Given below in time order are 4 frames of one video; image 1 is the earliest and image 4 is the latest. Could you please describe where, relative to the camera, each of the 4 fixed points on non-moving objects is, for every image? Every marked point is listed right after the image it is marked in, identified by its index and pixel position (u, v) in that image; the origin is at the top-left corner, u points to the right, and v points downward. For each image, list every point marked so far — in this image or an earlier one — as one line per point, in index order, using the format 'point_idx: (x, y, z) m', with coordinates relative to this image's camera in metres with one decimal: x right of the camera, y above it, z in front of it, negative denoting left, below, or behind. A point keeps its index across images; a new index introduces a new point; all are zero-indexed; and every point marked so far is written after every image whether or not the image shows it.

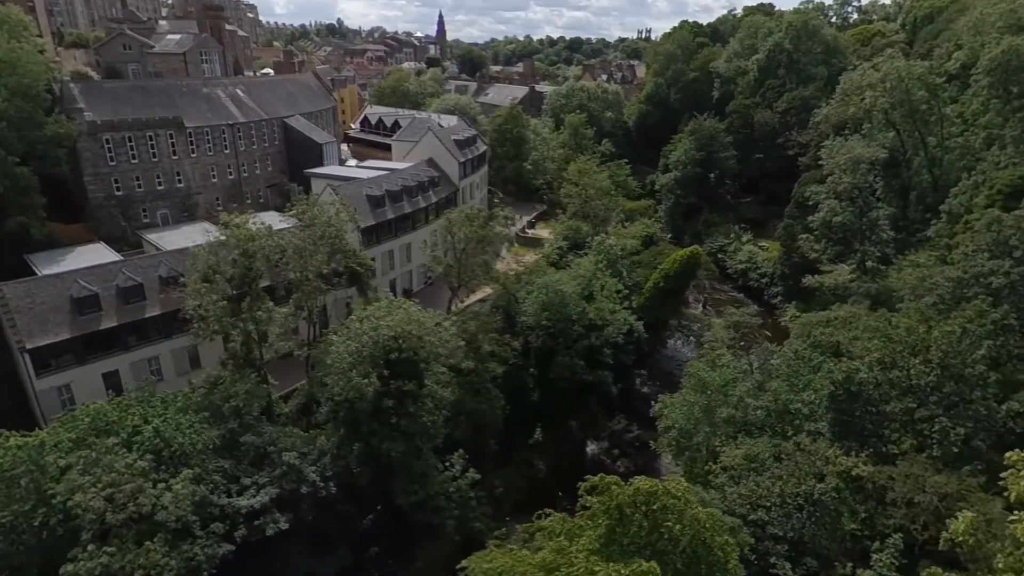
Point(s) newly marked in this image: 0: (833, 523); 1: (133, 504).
0: (+8.4, -6.2, +16.6) m
1: (-11.7, -6.6, +19.4) m
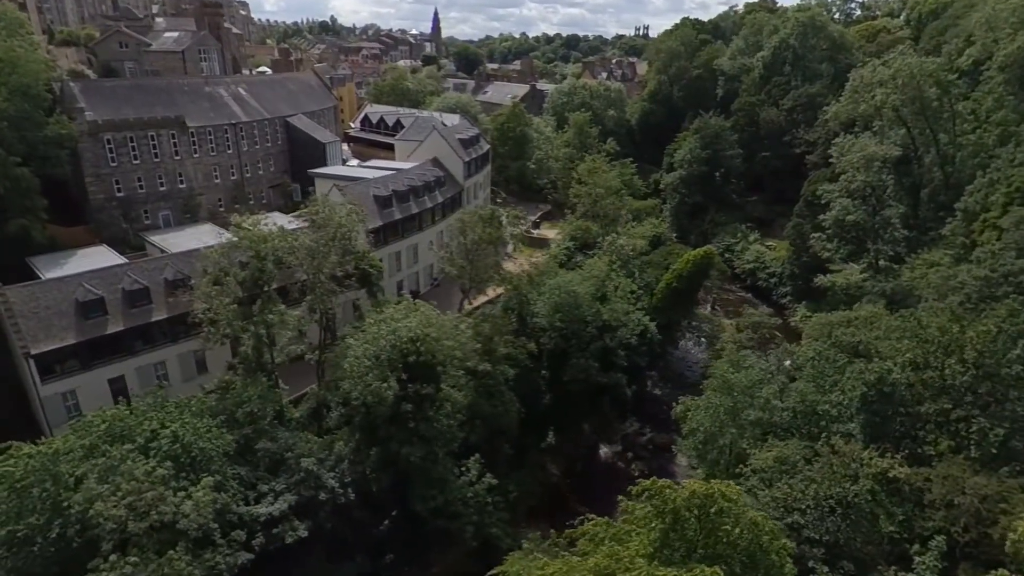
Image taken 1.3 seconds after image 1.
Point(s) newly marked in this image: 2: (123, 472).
0: (+9.4, -6.2, +16.5) m
1: (-10.8, -6.7, +19.0) m
2: (-12.2, -5.7, +19.8) m
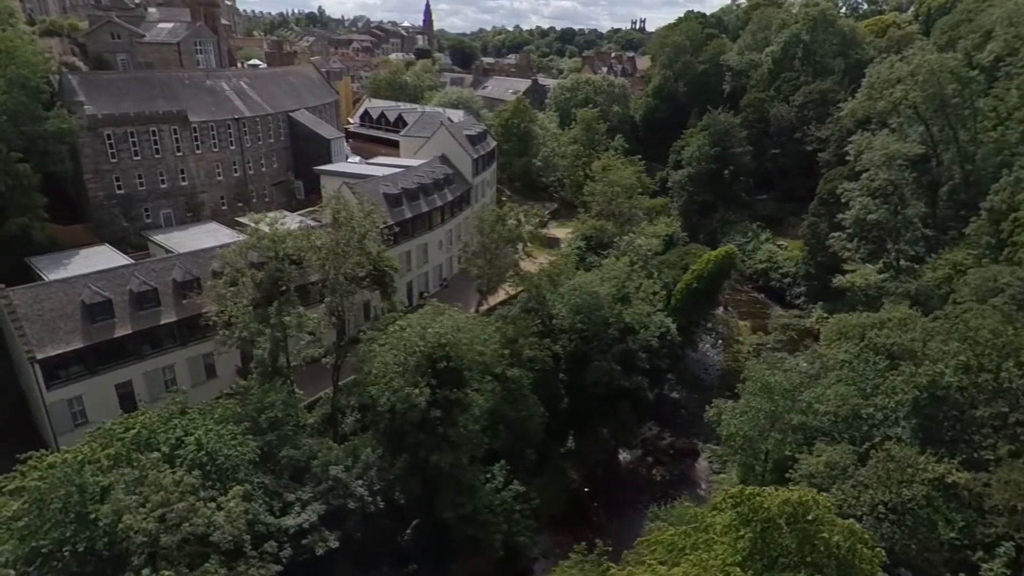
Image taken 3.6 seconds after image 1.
0: (+10.8, -6.3, +16.3) m
1: (-9.4, -6.9, +18.2) m
2: (-10.8, -5.9, +18.9) m
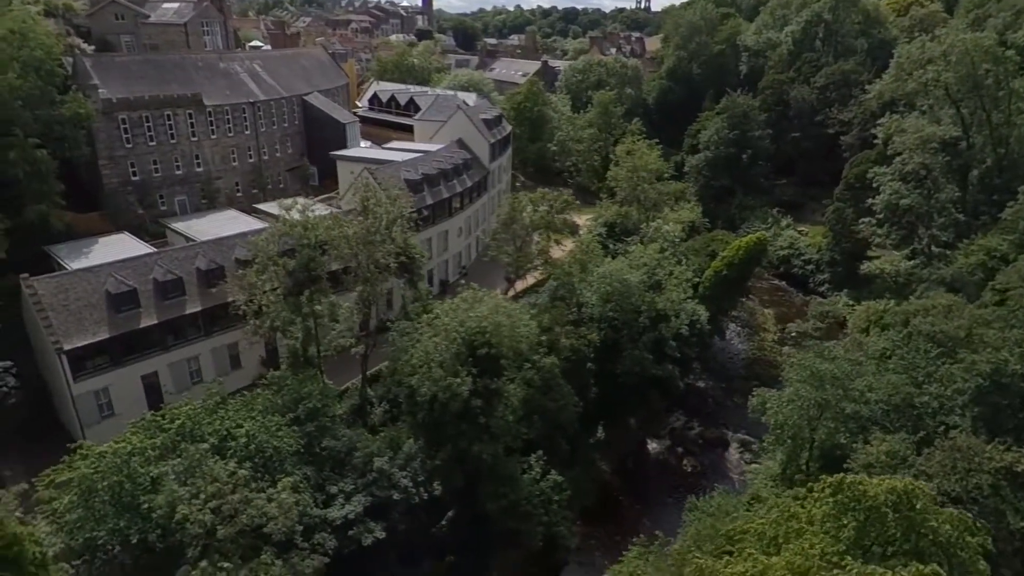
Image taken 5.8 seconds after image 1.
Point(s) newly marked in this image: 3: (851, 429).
0: (+12.6, -6.0, +16.2) m
1: (-7.6, -6.6, +17.8) m
2: (-9.1, -5.6, +18.5) m
3: (+10.9, -4.4, +19.8) m
